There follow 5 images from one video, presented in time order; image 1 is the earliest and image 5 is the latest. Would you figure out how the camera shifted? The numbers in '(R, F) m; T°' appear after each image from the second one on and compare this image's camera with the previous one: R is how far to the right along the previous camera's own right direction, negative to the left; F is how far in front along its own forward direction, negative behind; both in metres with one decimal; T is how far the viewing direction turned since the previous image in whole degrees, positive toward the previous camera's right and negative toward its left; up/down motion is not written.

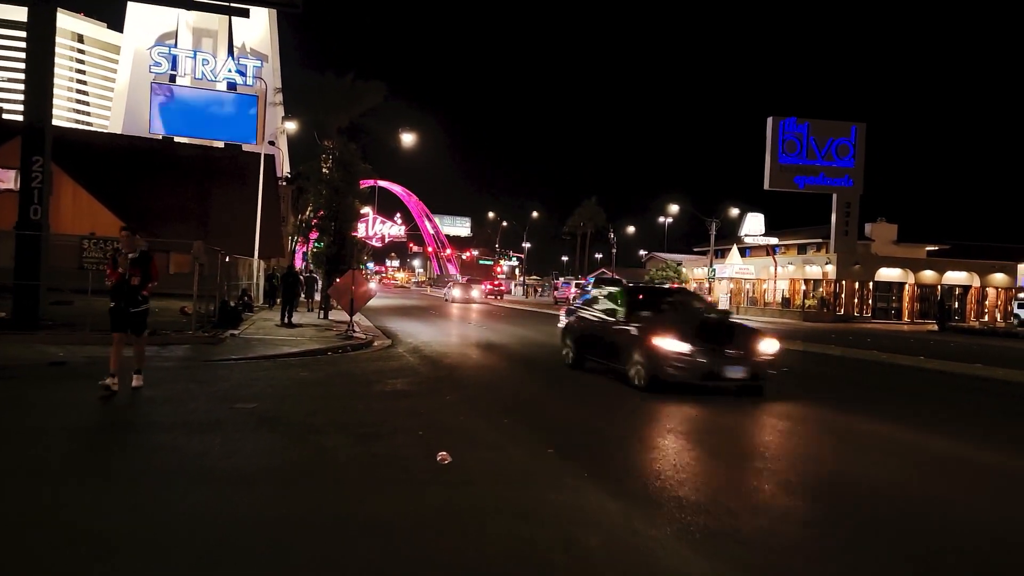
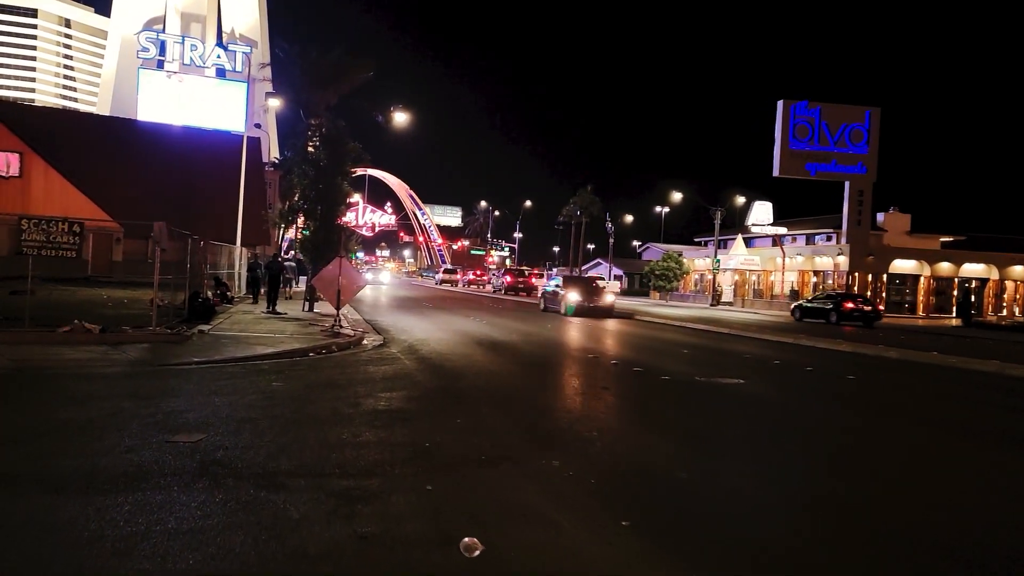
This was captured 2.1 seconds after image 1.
(-0.4, +2.4) m; +1°
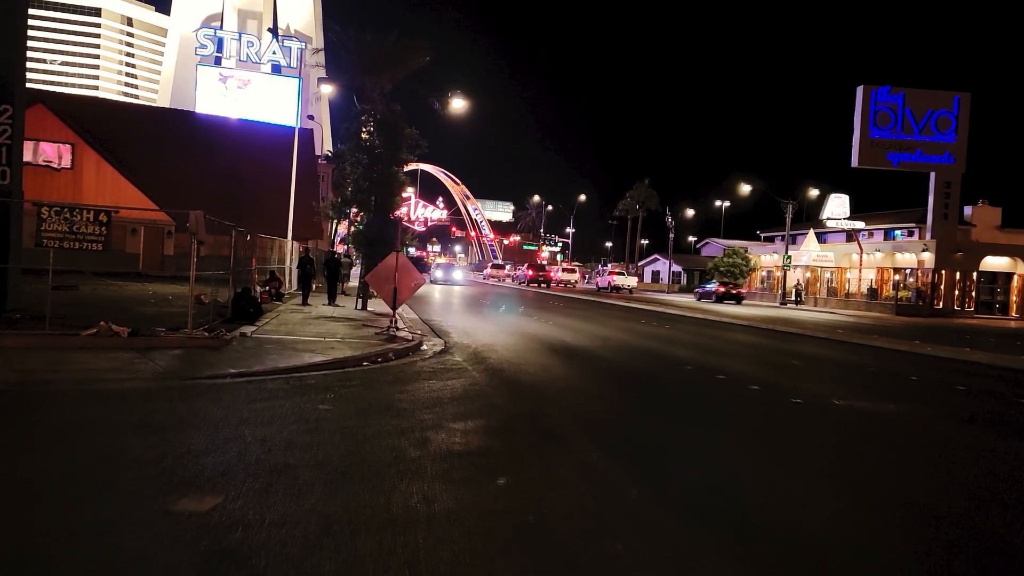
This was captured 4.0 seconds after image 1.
(-0.6, +2.1) m; -4°
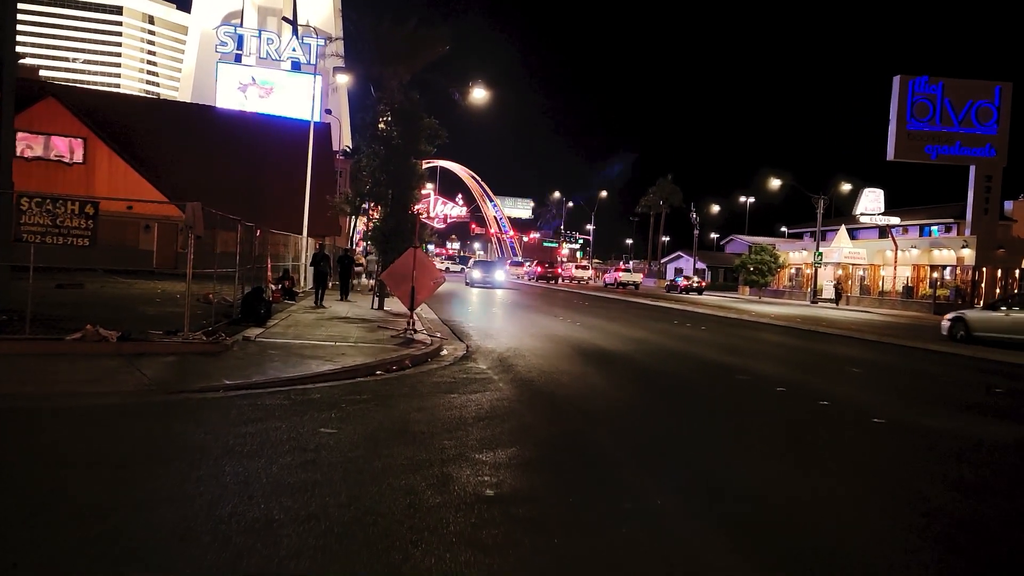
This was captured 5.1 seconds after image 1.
(-0.2, +1.3) m; -2°
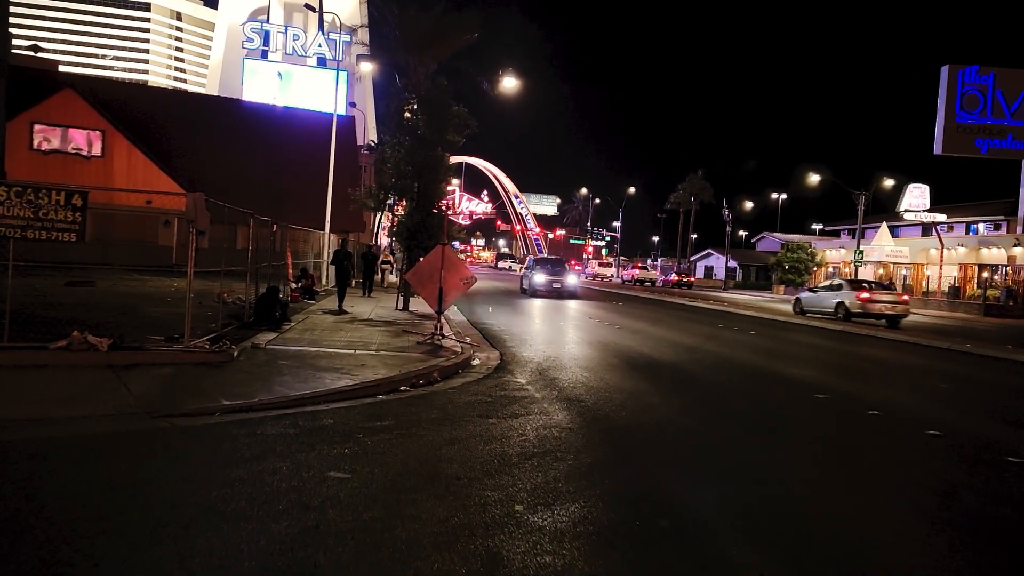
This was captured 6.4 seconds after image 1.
(-0.3, +1.5) m; -2°
